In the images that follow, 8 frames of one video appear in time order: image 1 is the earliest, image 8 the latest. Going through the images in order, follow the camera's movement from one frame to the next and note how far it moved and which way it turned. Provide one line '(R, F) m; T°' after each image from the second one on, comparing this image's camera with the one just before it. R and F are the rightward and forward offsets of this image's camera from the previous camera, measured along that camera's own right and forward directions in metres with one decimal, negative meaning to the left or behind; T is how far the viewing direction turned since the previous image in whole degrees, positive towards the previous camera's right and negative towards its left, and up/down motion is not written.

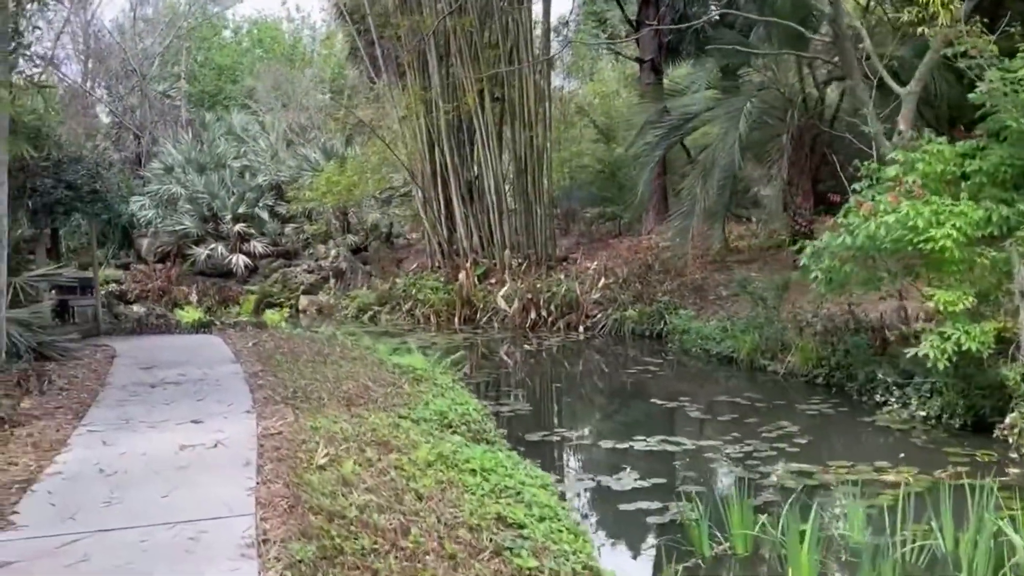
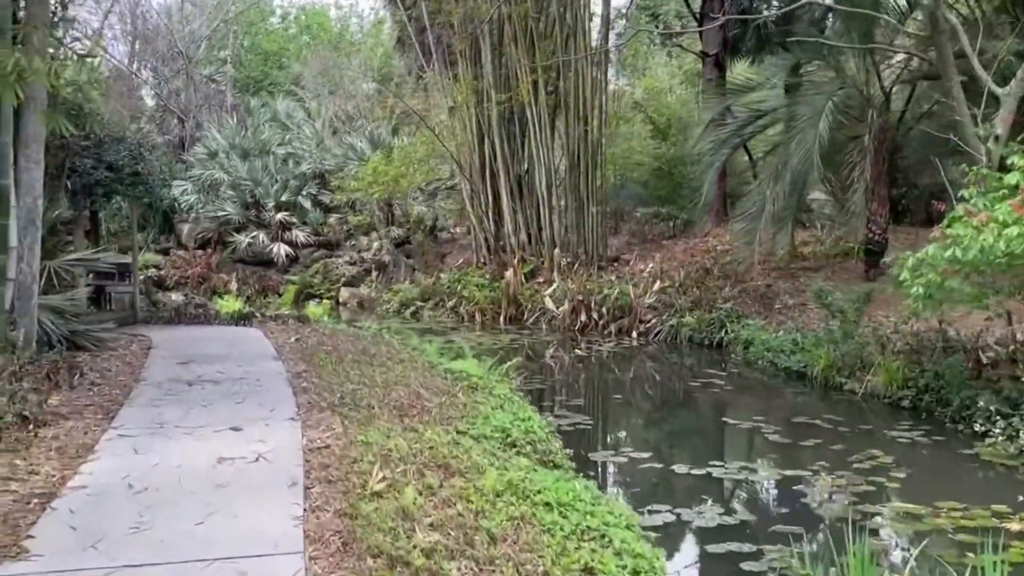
(-0.2, +0.4) m; -2°
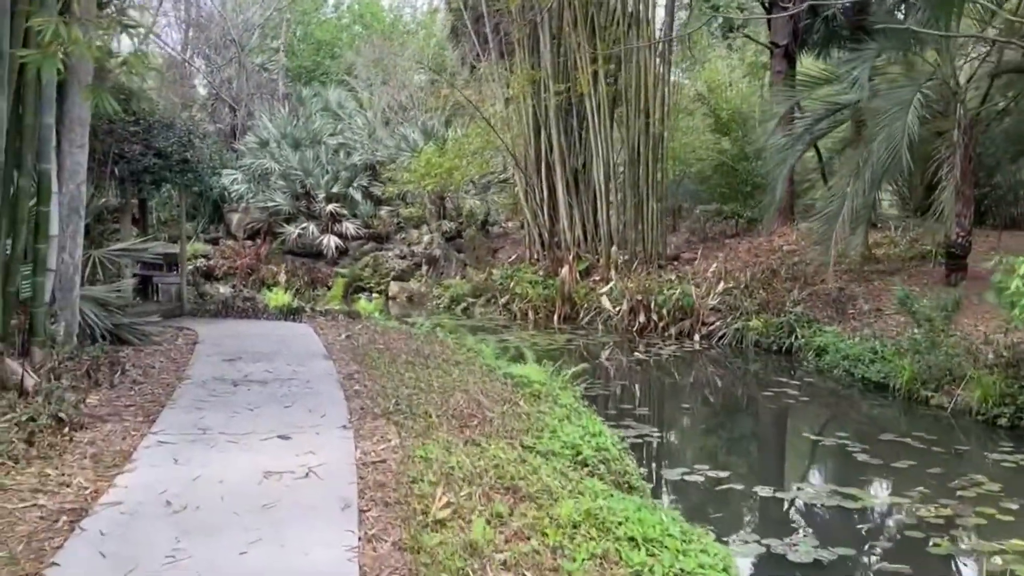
(-0.1, +0.4) m; -3°
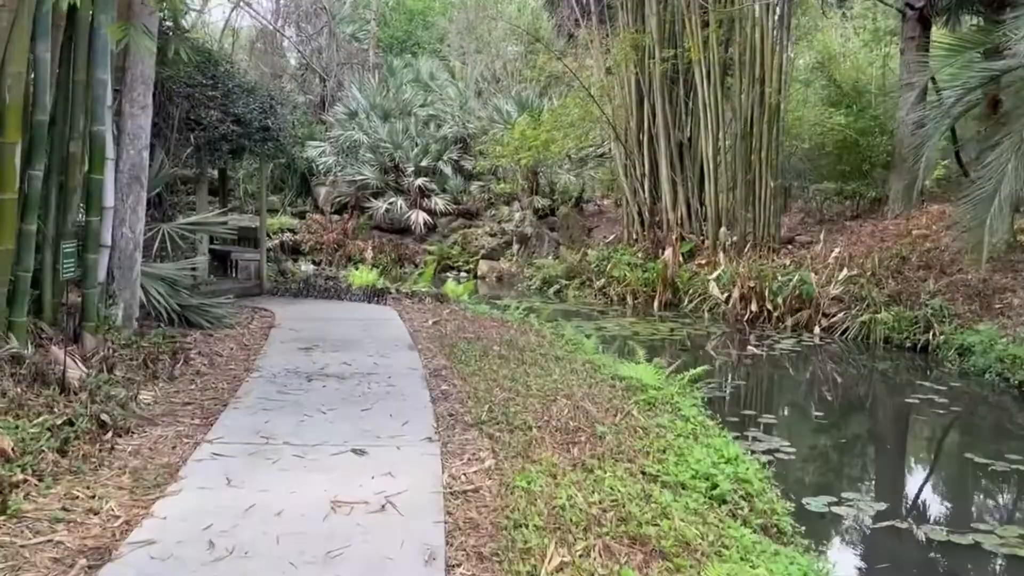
(-0.1, +0.7) m; -5°
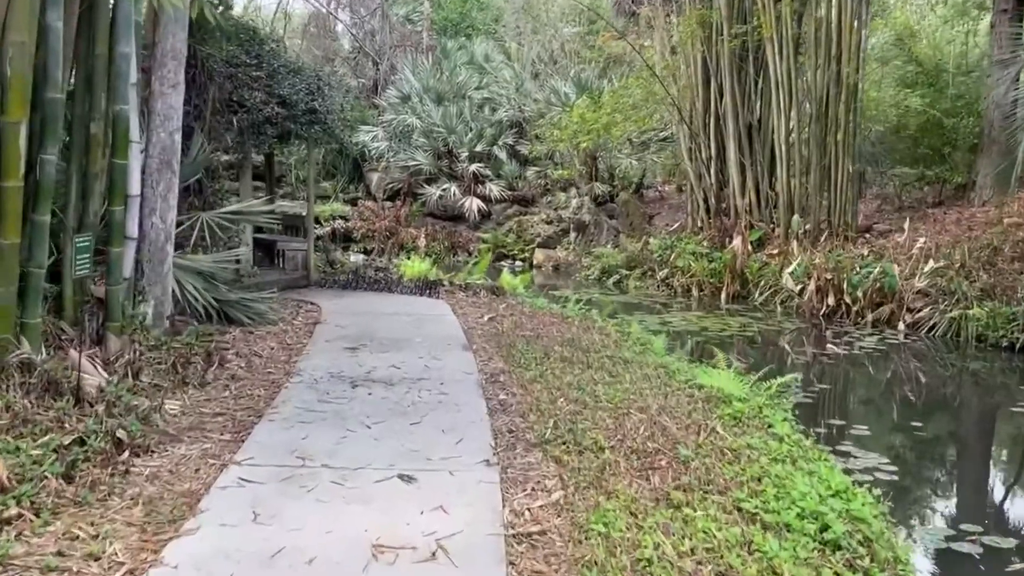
(-0.1, +0.4) m; -3°
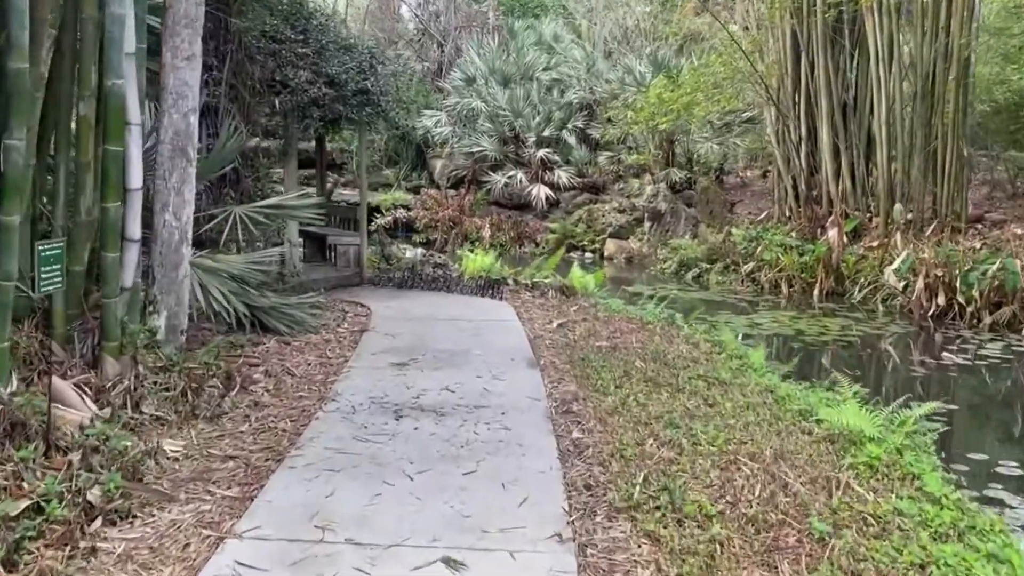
(0.0, +0.7) m; -4°
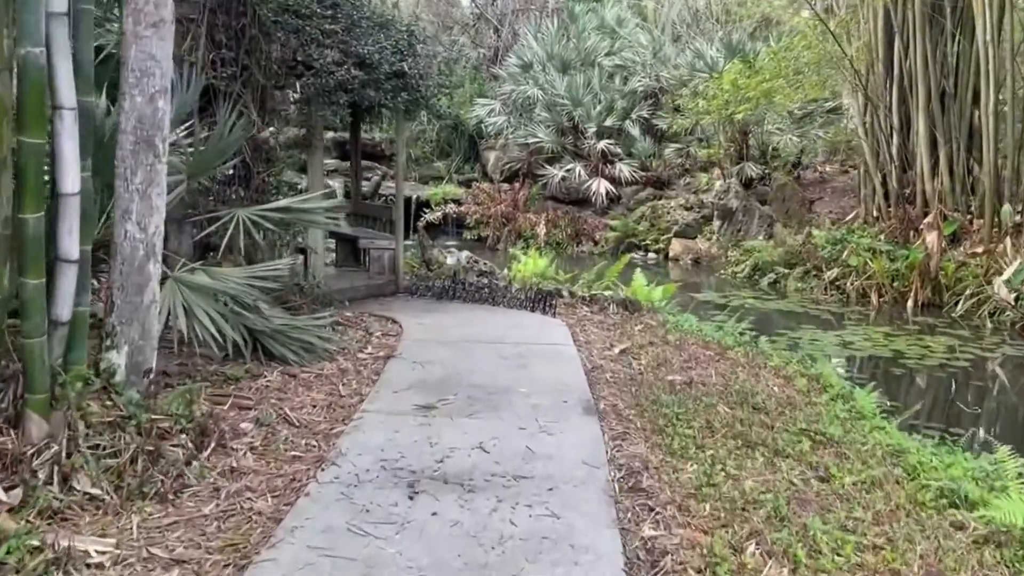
(0.0, +0.8) m; -3°
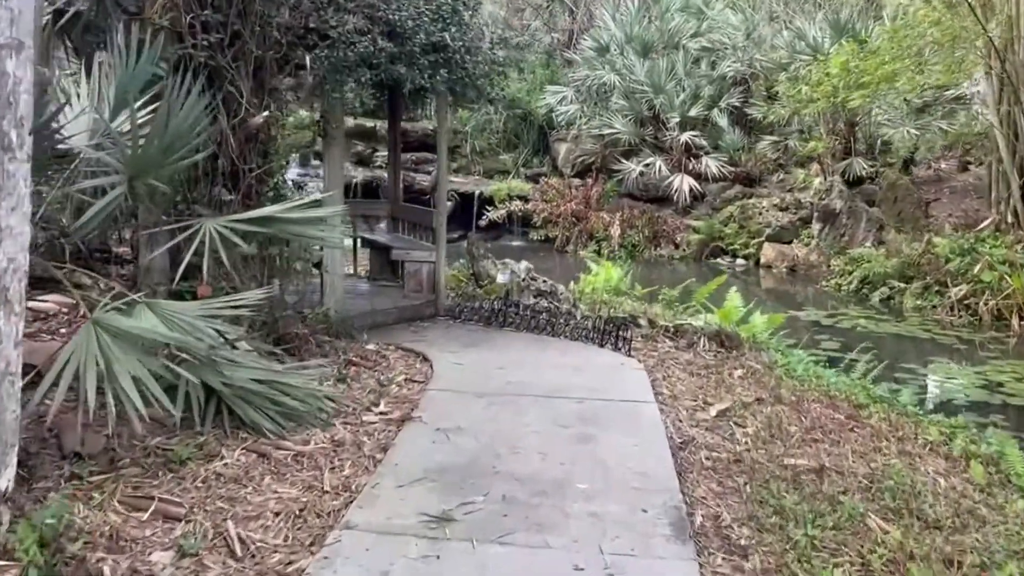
(0.0, +1.0) m; -4°
